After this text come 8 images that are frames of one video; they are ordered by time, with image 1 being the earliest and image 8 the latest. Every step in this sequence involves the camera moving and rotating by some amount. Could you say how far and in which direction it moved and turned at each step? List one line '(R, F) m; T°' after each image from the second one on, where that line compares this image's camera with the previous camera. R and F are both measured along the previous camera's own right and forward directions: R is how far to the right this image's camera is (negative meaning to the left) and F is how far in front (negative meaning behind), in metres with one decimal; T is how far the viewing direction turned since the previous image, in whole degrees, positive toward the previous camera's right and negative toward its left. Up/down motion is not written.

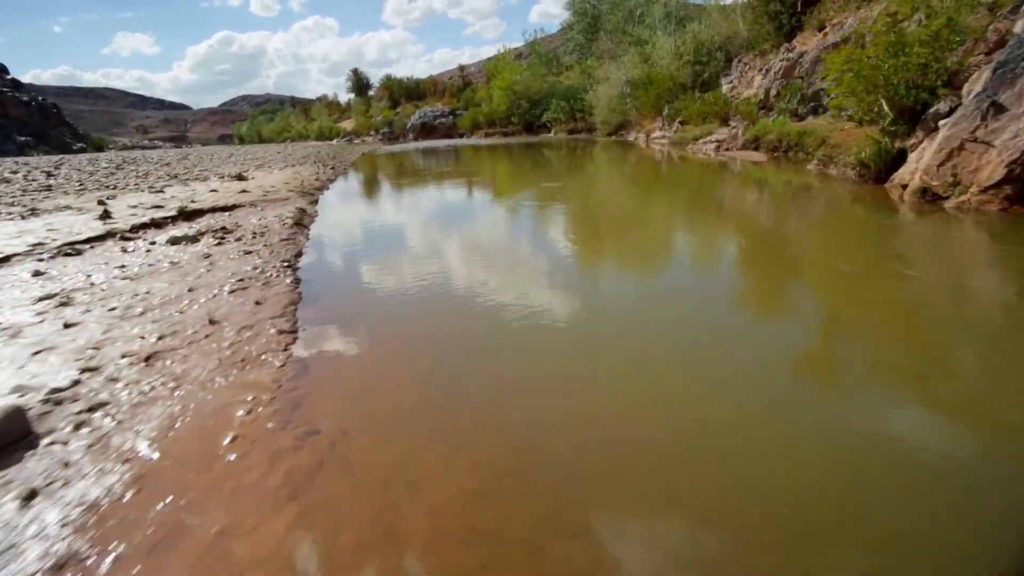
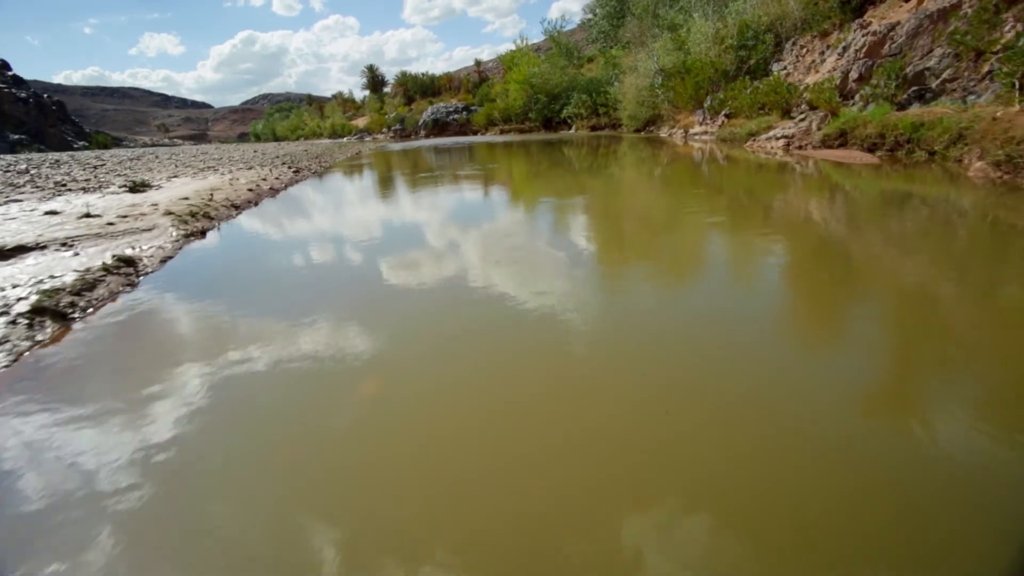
(0.0, +0.4) m; -2°
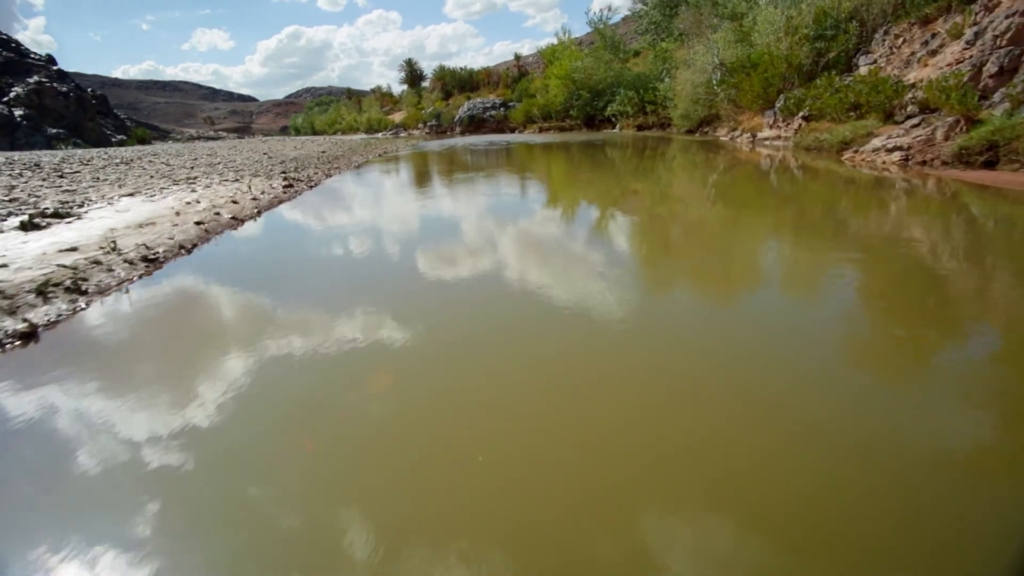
(0.0, +0.3) m; -3°
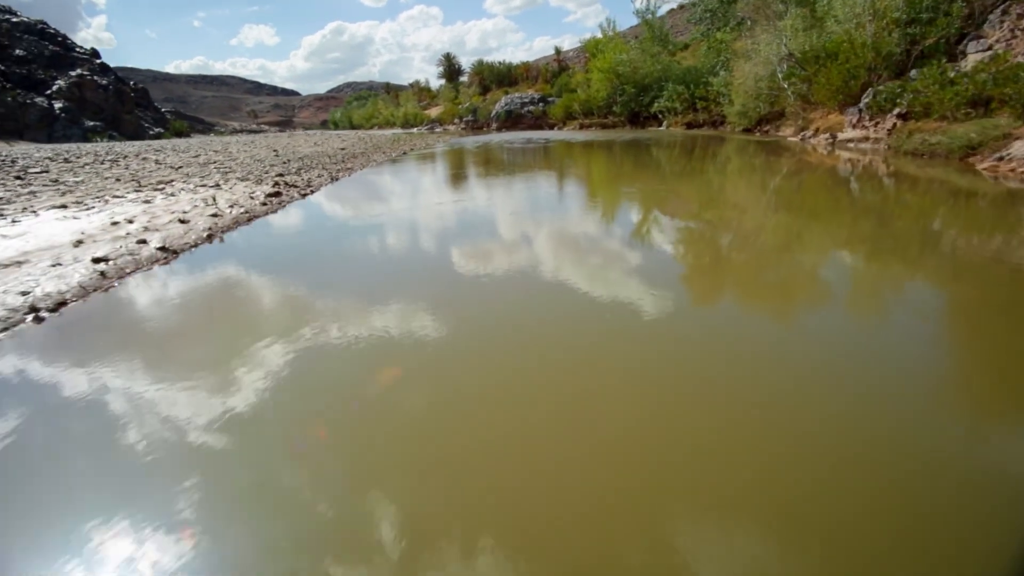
(0.0, +0.2) m; -3°
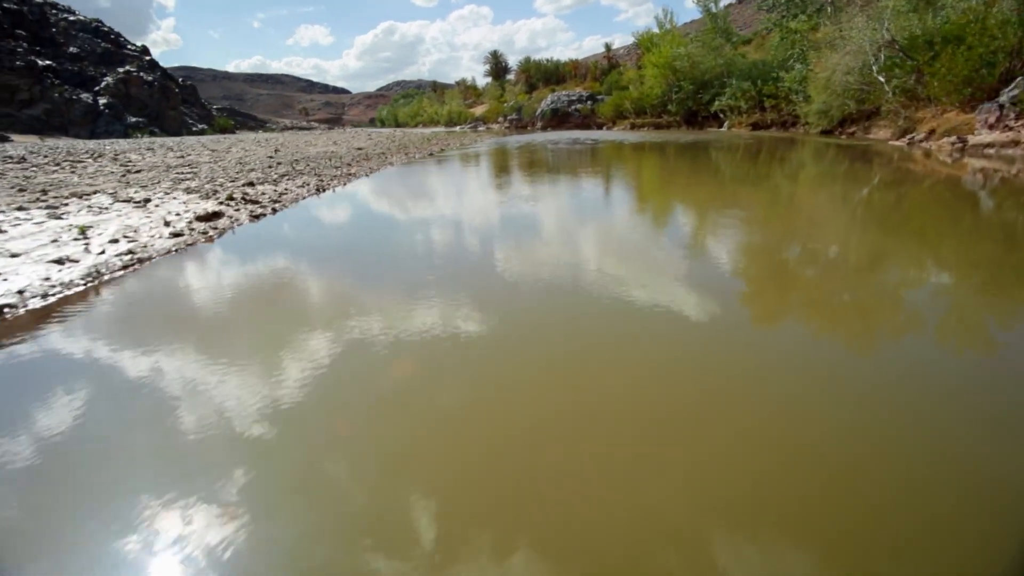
(0.0, +0.3) m; -4°
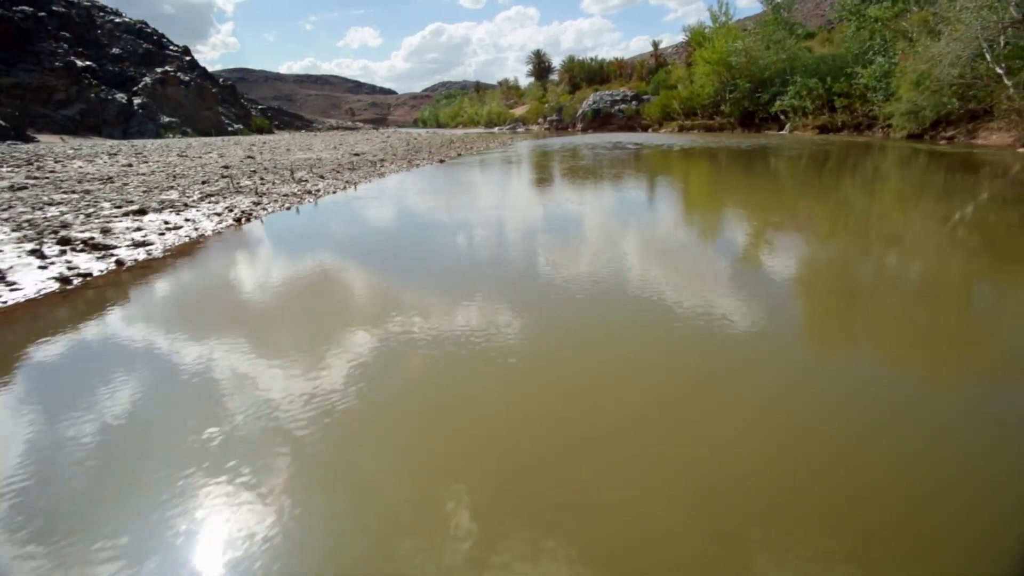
(+0.1, +0.3) m; -4°
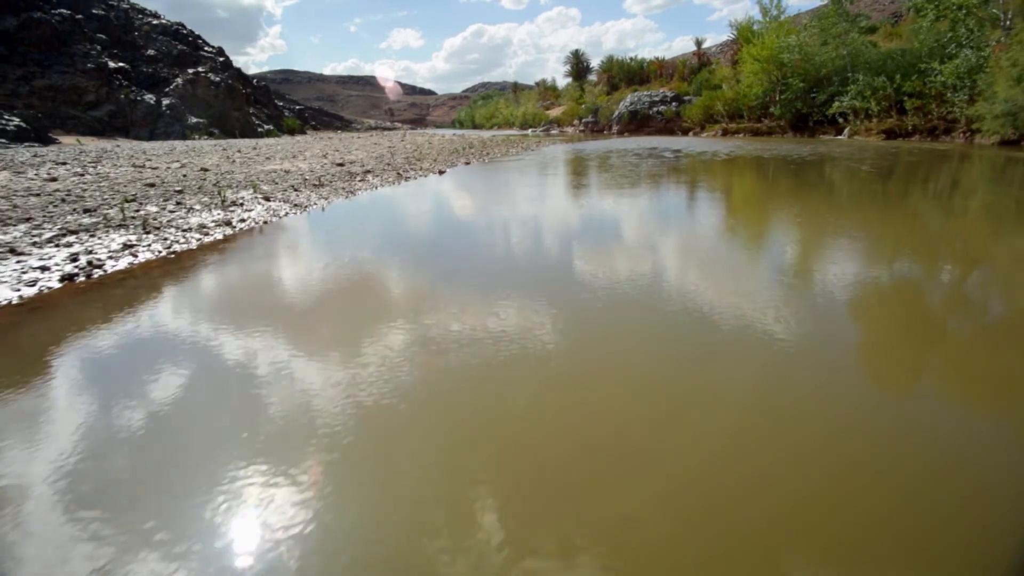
(+0.1, +0.2) m; -4°
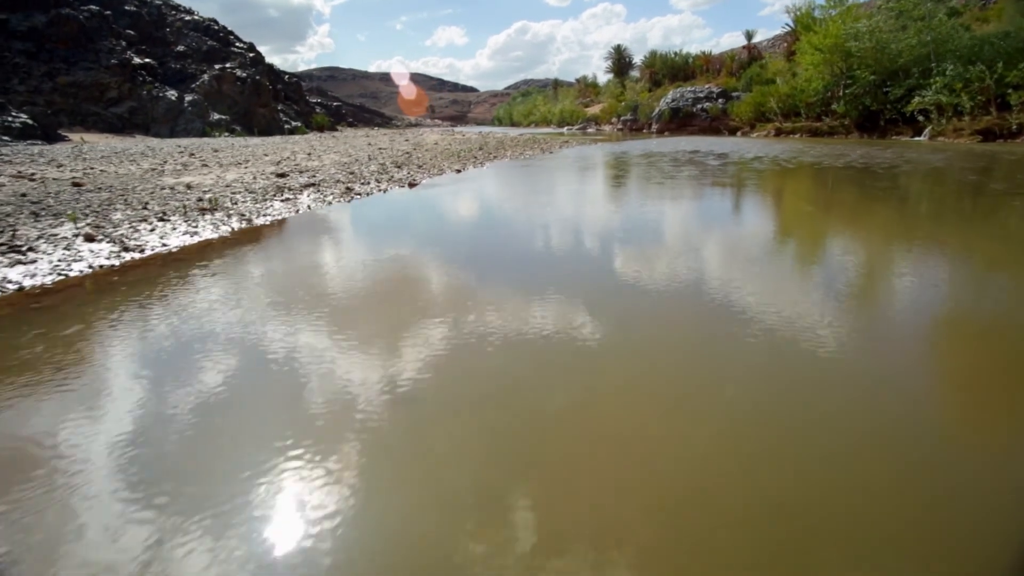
(+0.1, +0.3) m; -4°
